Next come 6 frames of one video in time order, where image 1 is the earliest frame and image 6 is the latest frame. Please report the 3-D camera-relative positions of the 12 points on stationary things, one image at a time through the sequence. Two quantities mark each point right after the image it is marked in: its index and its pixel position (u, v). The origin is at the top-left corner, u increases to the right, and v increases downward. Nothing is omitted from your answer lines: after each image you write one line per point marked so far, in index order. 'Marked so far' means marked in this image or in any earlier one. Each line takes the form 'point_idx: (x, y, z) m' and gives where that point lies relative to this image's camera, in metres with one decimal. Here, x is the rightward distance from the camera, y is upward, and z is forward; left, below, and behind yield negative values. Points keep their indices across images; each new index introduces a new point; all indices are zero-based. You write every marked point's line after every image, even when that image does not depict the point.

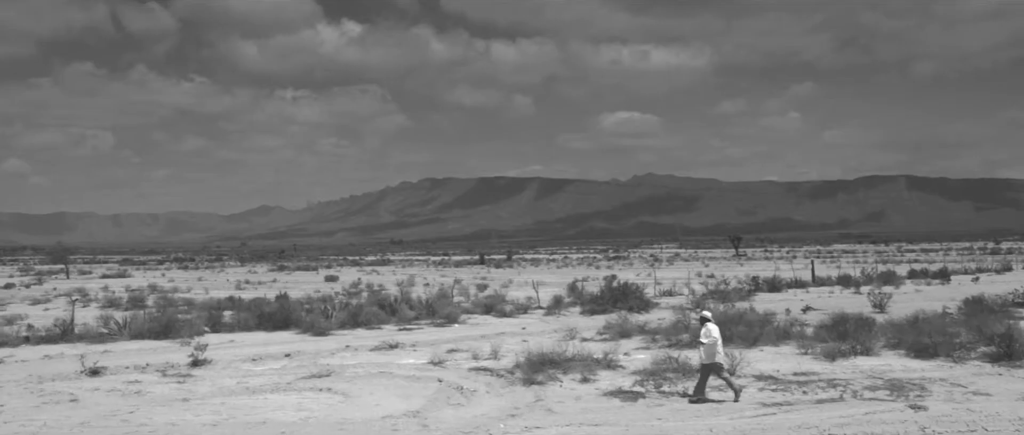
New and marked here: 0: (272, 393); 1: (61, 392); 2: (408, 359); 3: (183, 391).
0: (-4.0, -3.0, +14.0) m
1: (-7.7, -3.0, +14.4) m
2: (-2.1, -3.0, +17.8) m
3: (-5.7, -3.0, +14.4) m
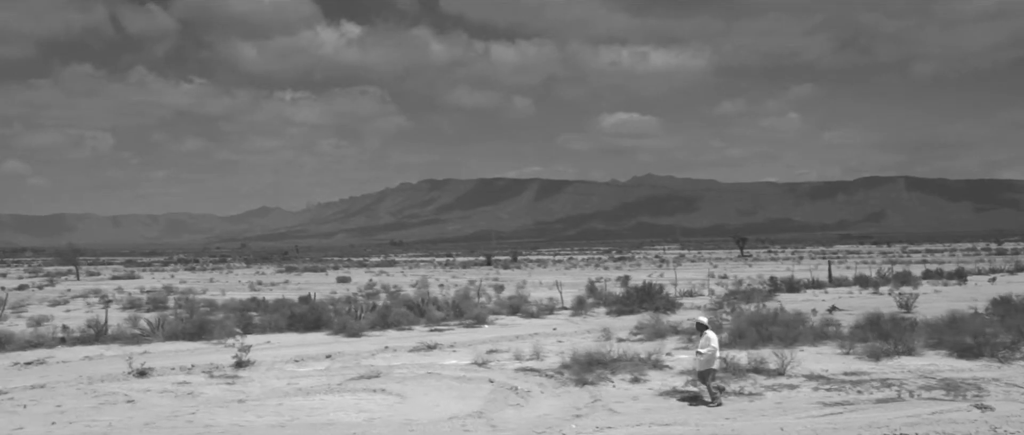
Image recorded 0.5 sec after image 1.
0: (-3.1, -3.0, +14.1) m
1: (-6.8, -3.0, +14.4) m
2: (-1.2, -3.0, +17.8) m
3: (-4.8, -3.0, +14.4) m
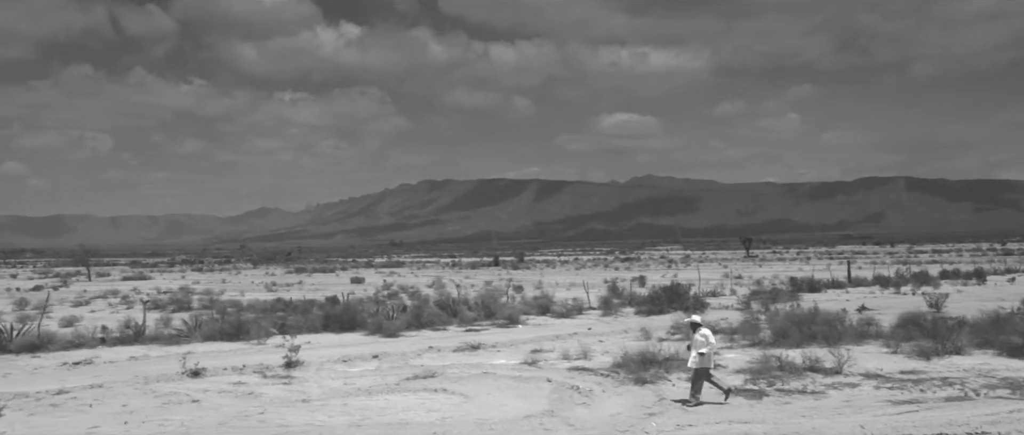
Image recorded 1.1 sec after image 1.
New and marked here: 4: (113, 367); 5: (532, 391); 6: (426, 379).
0: (-2.1, -3.0, +14.1) m
1: (-5.7, -3.0, +14.4) m
2: (-0.2, -3.0, +17.8) m
3: (-3.7, -3.0, +14.4) m
4: (-8.4, -3.1, +17.6) m
5: (+0.4, -3.0, +14.2) m
6: (-1.6, -3.0, +15.4) m
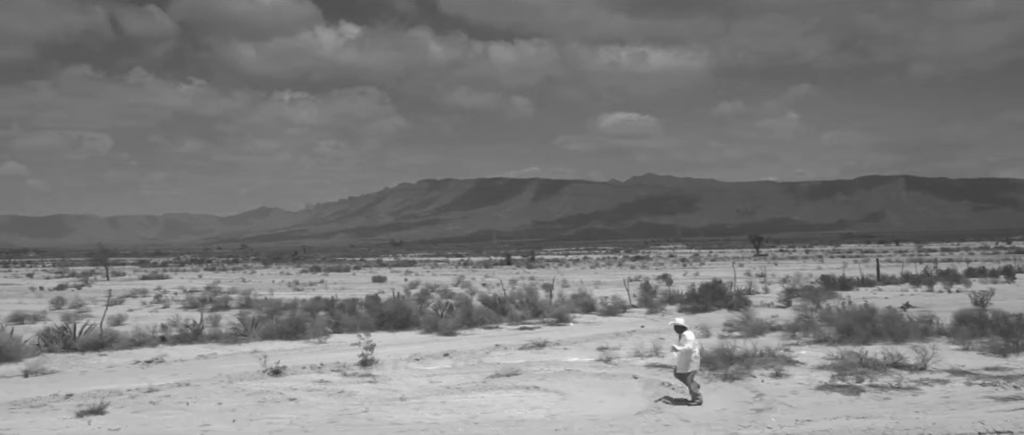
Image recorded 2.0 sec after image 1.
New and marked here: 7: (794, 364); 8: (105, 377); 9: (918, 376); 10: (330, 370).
0: (-0.5, -2.9, +14.1) m
1: (-4.2, -3.0, +14.4) m
2: (+1.3, -3.0, +17.9) m
3: (-2.2, -3.0, +14.4) m
4: (-6.8, -3.1, +17.6) m
5: (+1.9, -2.9, +14.2) m
6: (0.0, -3.0, +15.5) m
7: (+5.4, -2.8, +15.9) m
8: (-8.0, -3.1, +16.3) m
9: (+7.0, -2.7, +14.3) m
10: (-3.6, -3.0, +16.3) m
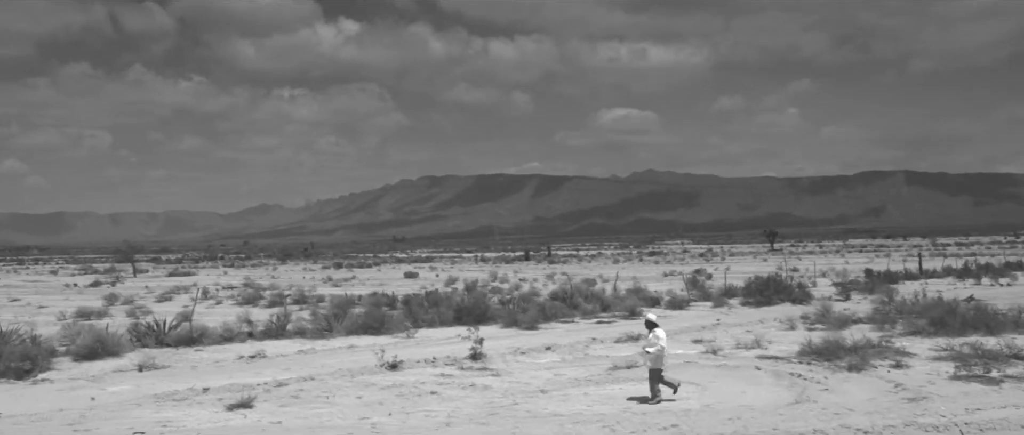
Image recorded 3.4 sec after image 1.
0: (+1.8, -2.8, +14.2) m
1: (-1.9, -2.9, +14.4) m
2: (+3.5, -2.9, +18.0) m
3: (+0.1, -2.9, +14.5) m
4: (-4.6, -3.0, +17.6) m
5: (+4.2, -2.8, +14.3) m
6: (+2.2, -2.8, +15.5) m
7: (+7.6, -2.7, +16.0) m
8: (-5.8, -3.0, +16.3) m
9: (+9.3, -2.6, +14.5) m
10: (-1.3, -2.9, +16.4) m
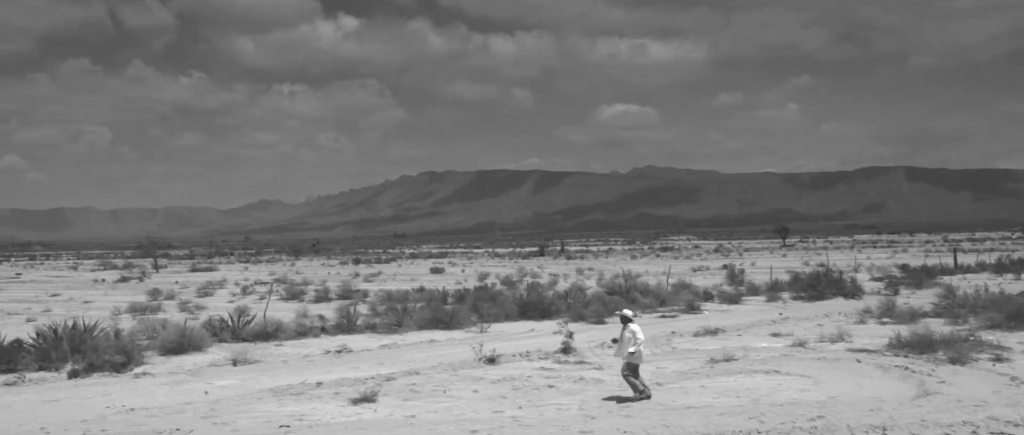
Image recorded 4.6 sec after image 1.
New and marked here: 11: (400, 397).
0: (+3.6, -2.7, +14.2) m
1: (0.0, -2.8, +14.4) m
2: (+5.4, -2.7, +18.0) m
3: (+2.0, -2.8, +14.5) m
4: (-2.8, -2.9, +17.5) m
5: (+6.1, -2.7, +14.3) m
6: (+4.1, -2.7, +15.5) m
7: (+9.5, -2.5, +16.1) m
8: (-3.9, -2.9, +16.3) m
9: (+11.1, -2.5, +14.5) m
10: (+0.5, -2.7, +16.4) m
11: (-1.8, -2.8, +13.0) m
